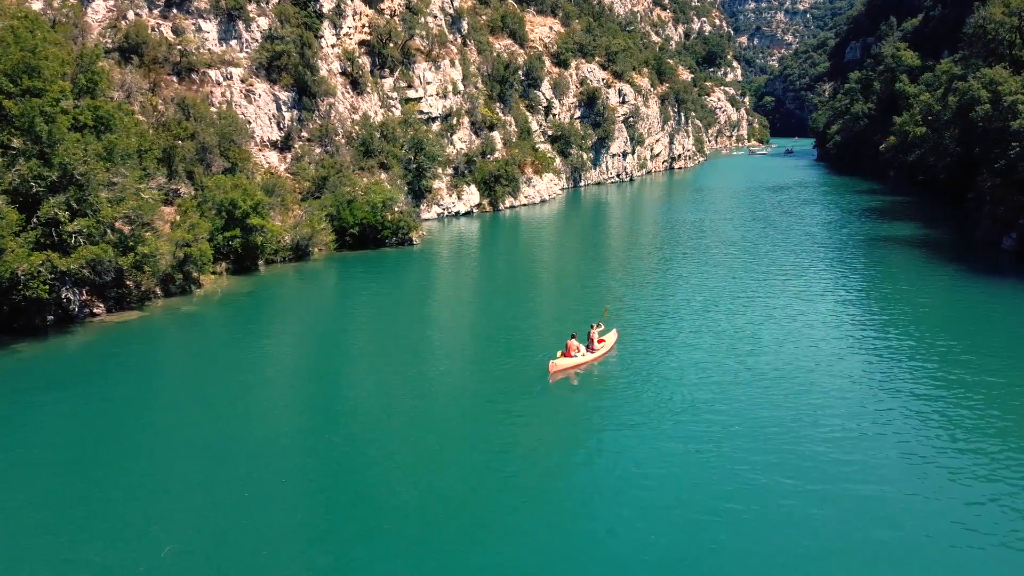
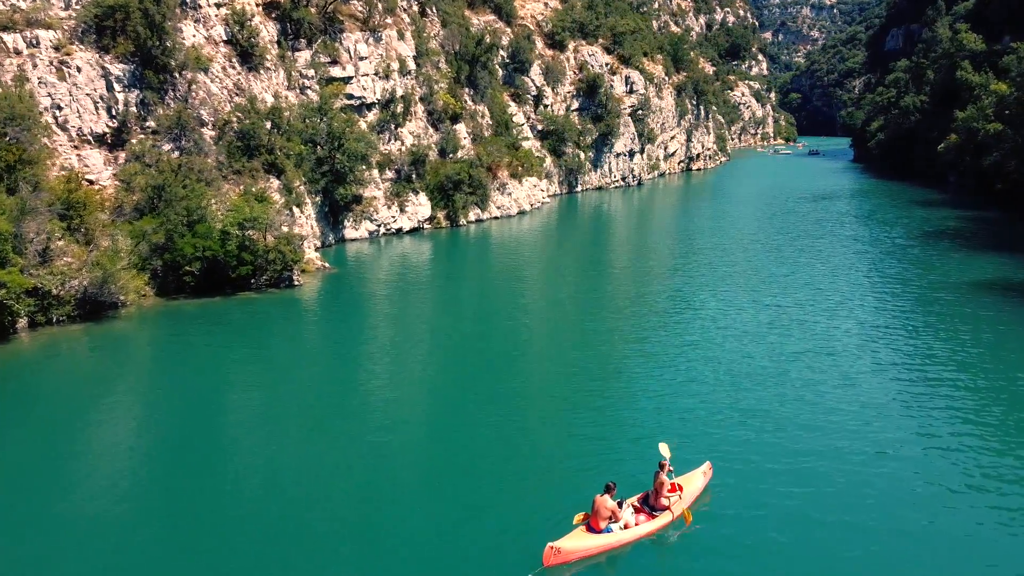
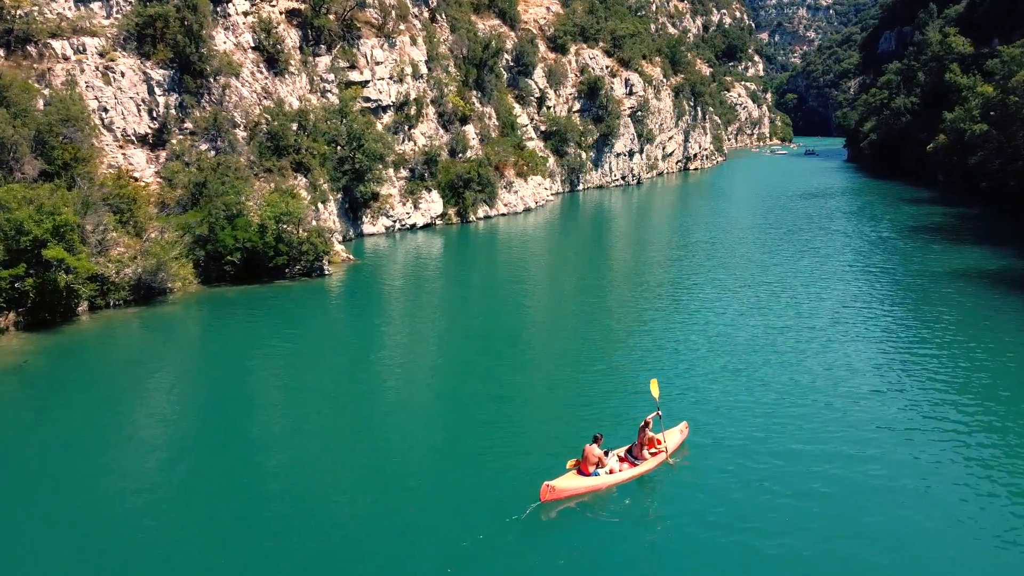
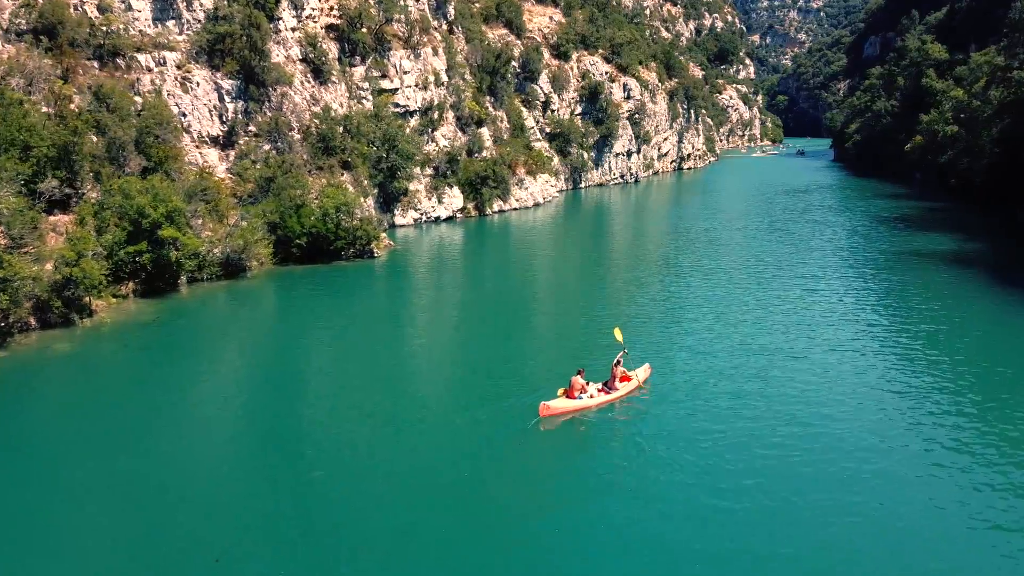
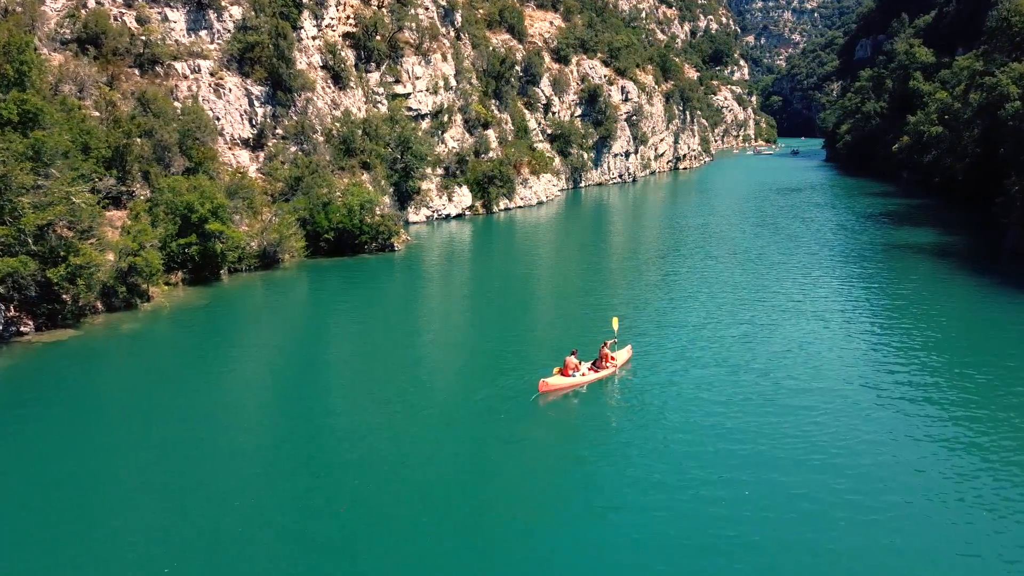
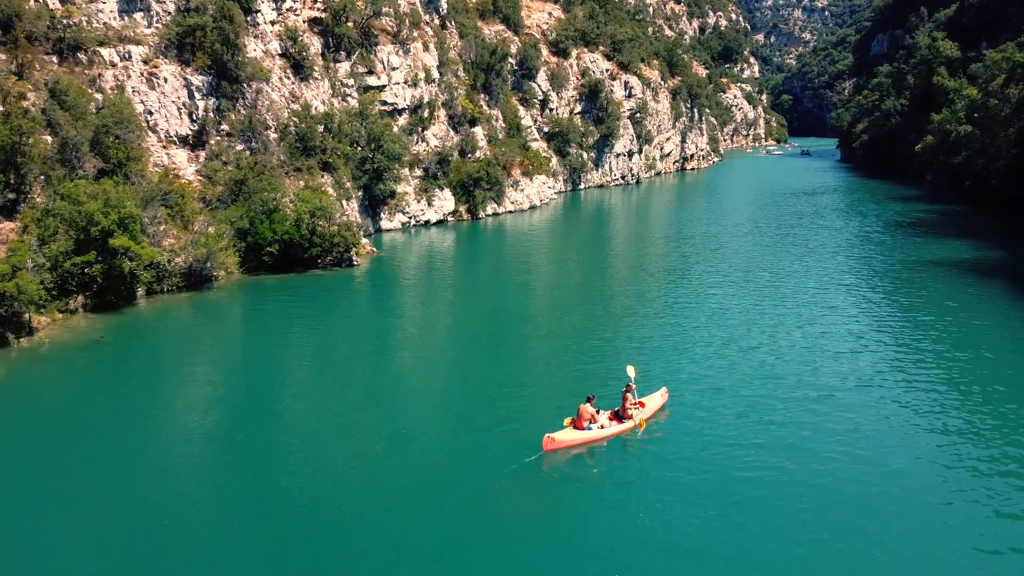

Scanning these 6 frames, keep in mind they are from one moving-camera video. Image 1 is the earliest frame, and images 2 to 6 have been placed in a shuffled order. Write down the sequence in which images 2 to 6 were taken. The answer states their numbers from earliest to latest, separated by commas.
5, 4, 6, 3, 2
